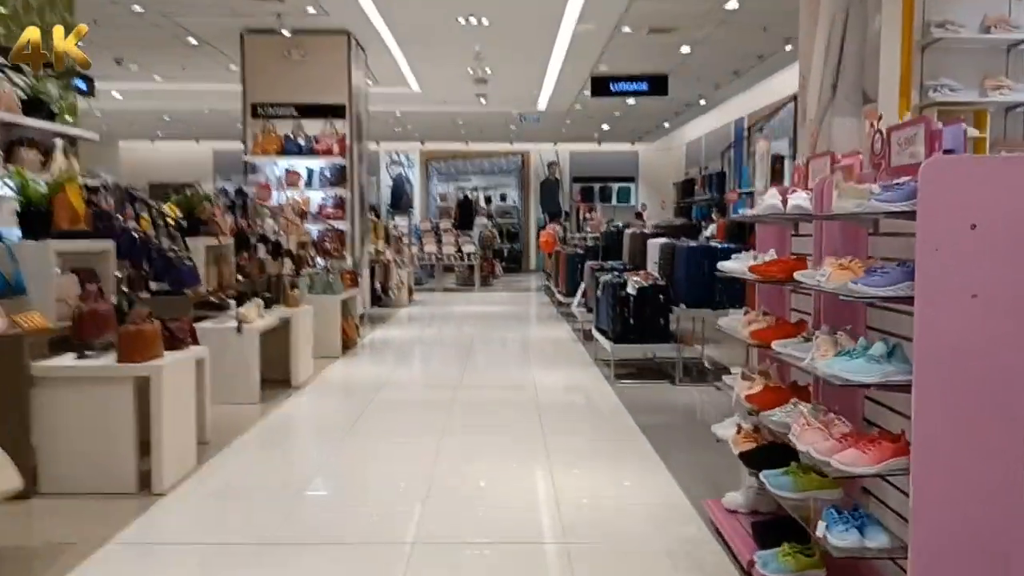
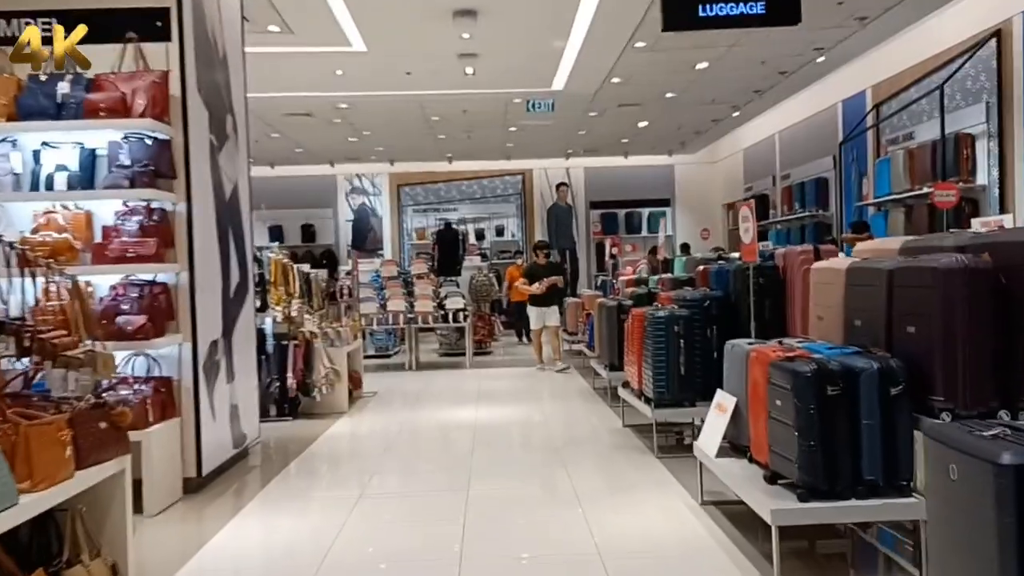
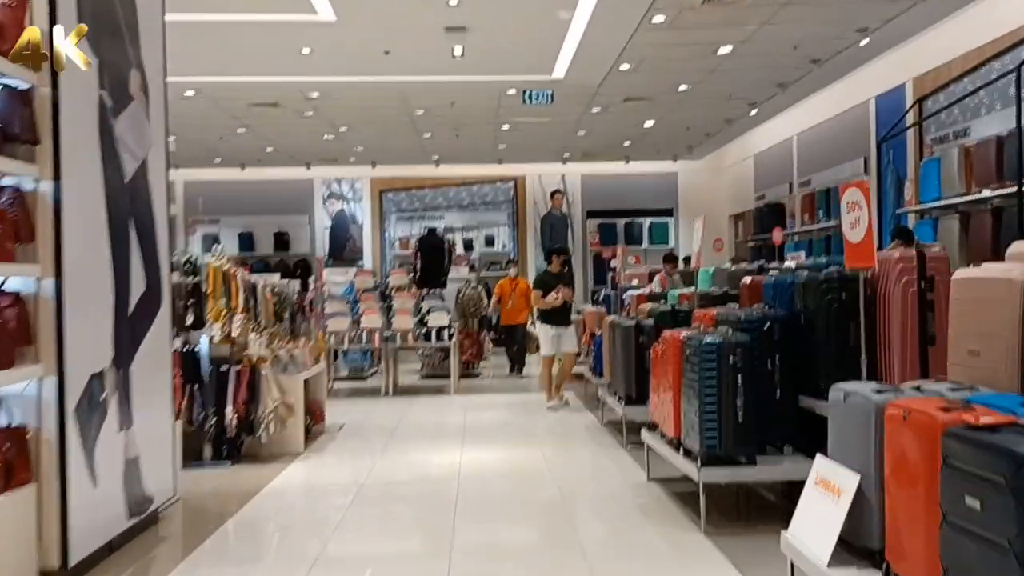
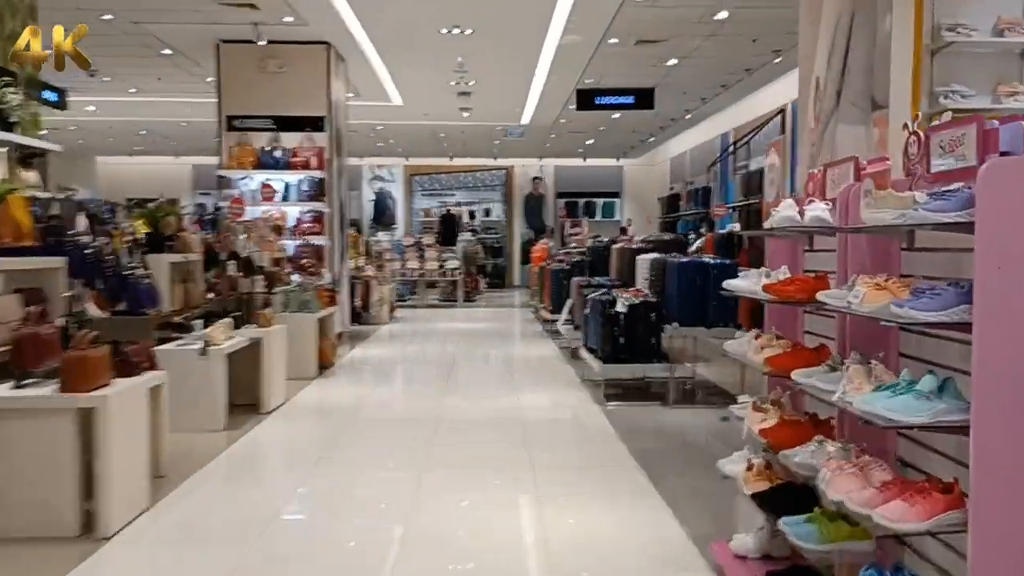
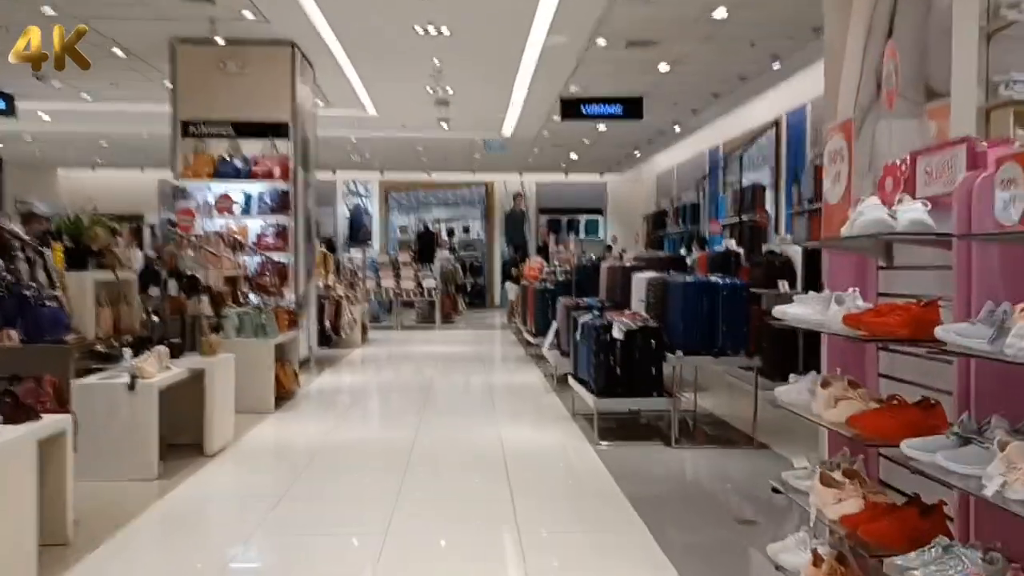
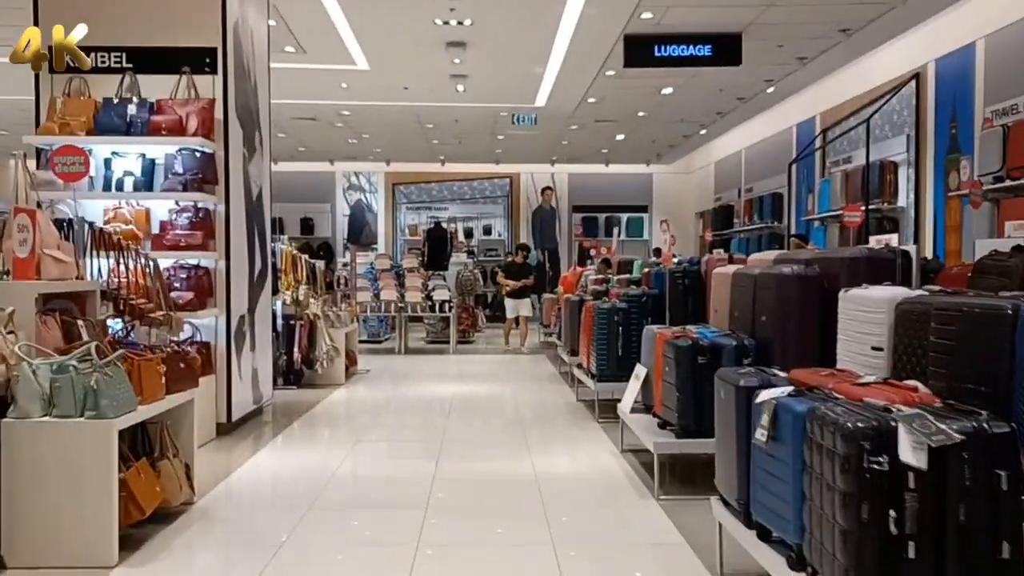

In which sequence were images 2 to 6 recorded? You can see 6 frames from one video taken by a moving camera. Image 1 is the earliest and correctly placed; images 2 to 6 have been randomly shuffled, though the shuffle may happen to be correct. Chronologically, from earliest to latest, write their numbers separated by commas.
4, 5, 6, 2, 3
